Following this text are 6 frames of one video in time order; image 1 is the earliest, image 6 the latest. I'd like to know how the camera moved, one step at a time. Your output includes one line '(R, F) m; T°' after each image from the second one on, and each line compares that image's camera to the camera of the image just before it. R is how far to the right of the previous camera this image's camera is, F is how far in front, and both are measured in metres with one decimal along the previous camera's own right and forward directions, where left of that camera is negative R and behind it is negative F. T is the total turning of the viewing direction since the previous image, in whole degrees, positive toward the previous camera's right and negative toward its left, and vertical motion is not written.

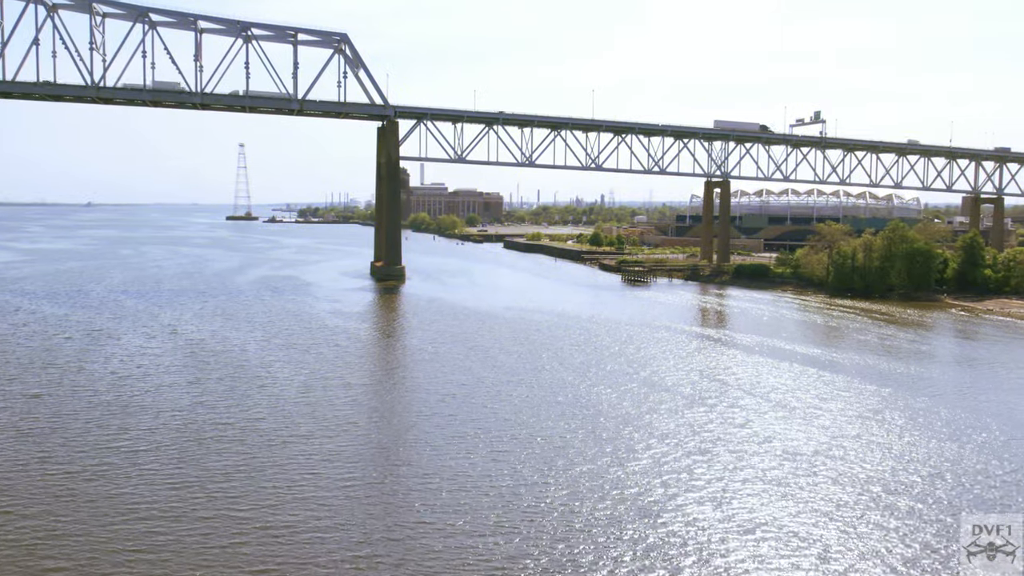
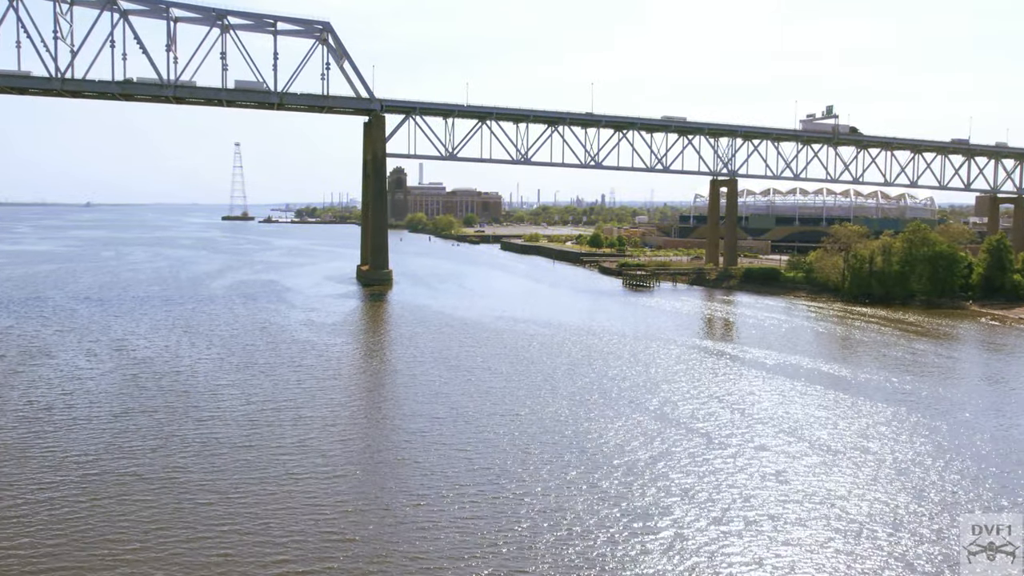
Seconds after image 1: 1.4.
(+0.3, +2.5) m; 0°
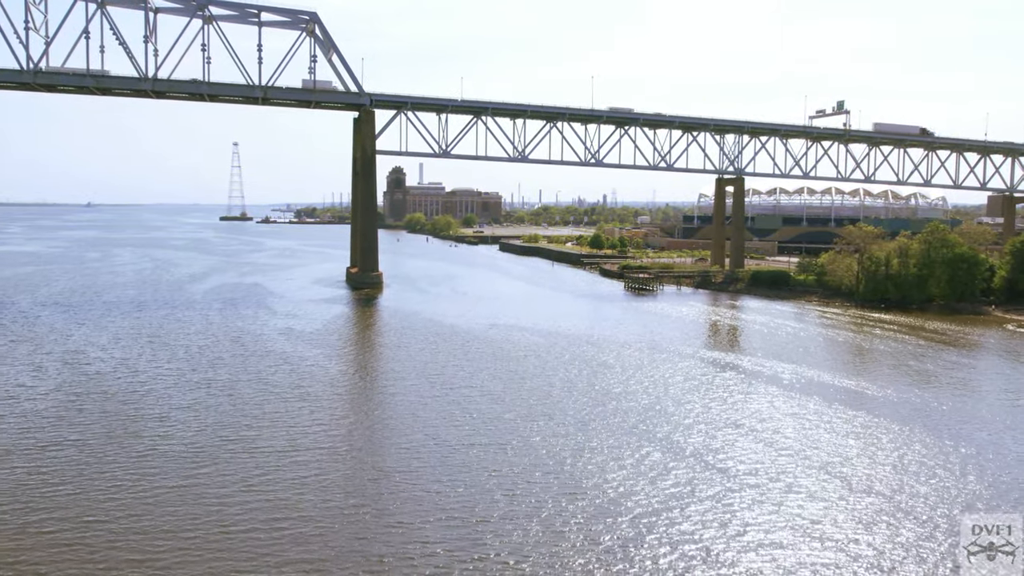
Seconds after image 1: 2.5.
(+0.2, +1.9) m; 0°
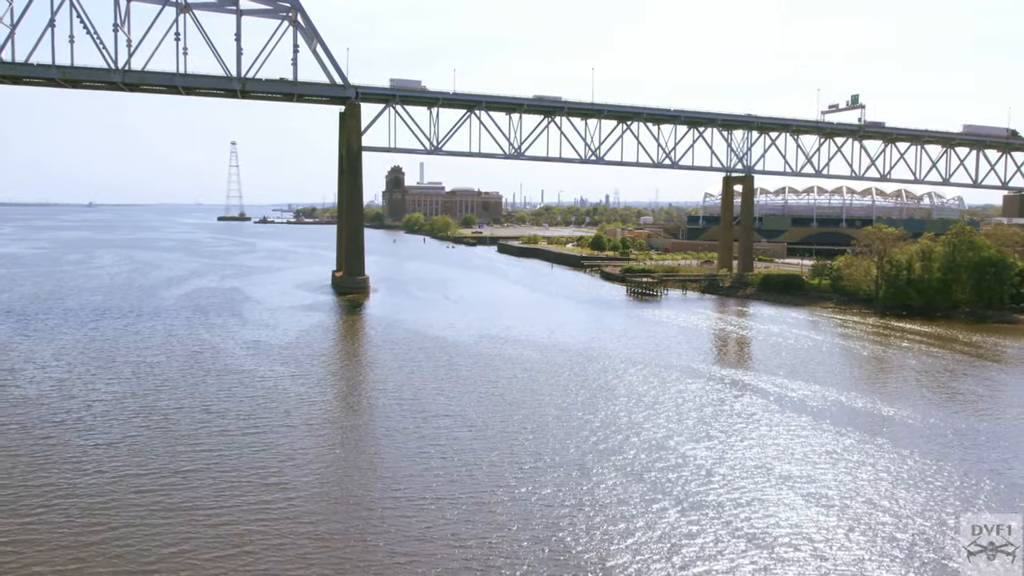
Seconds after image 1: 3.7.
(+0.3, +2.3) m; 0°
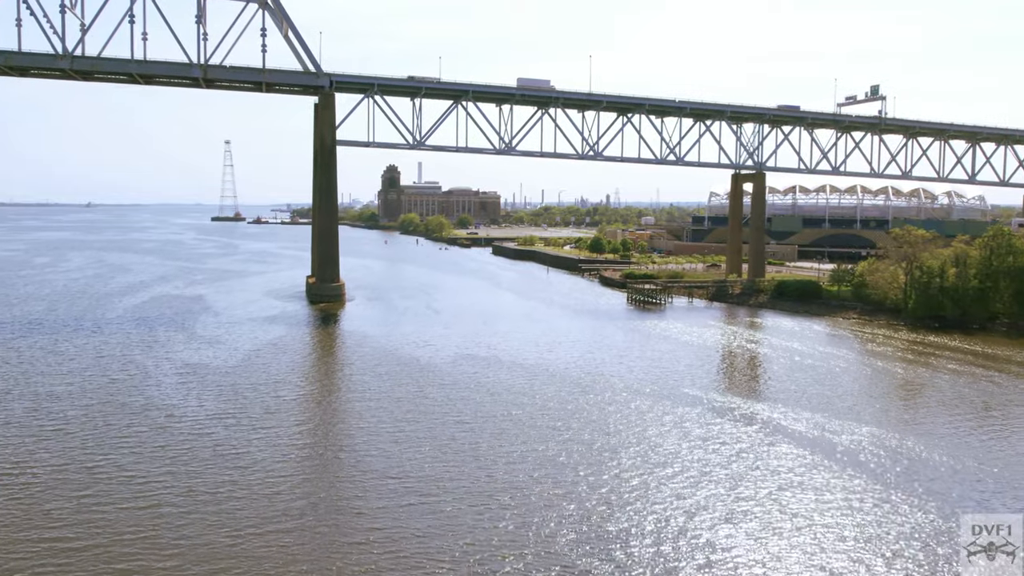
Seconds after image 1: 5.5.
(+0.4, +3.1) m; 0°
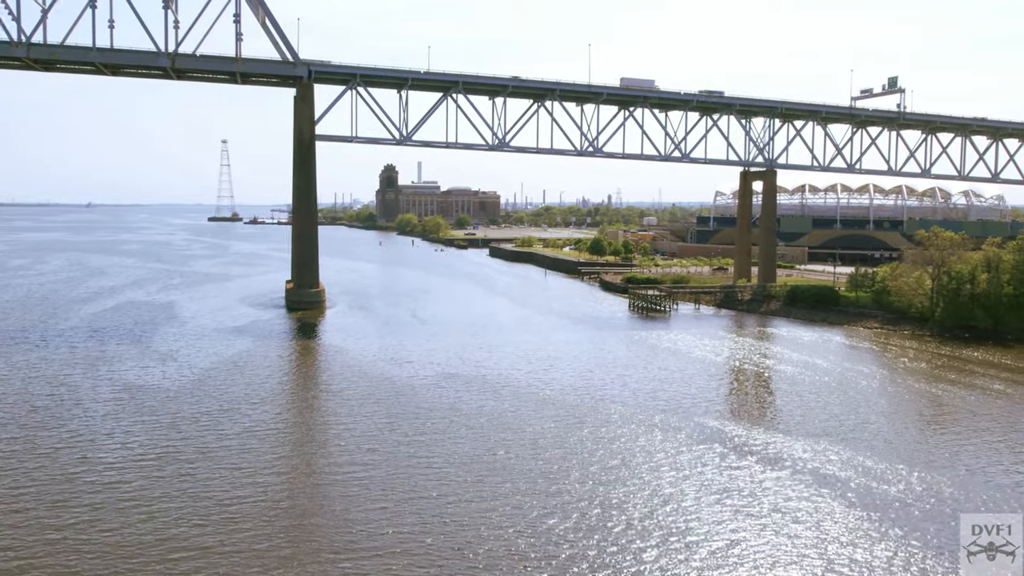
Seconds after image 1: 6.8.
(+0.3, +2.3) m; 0°
